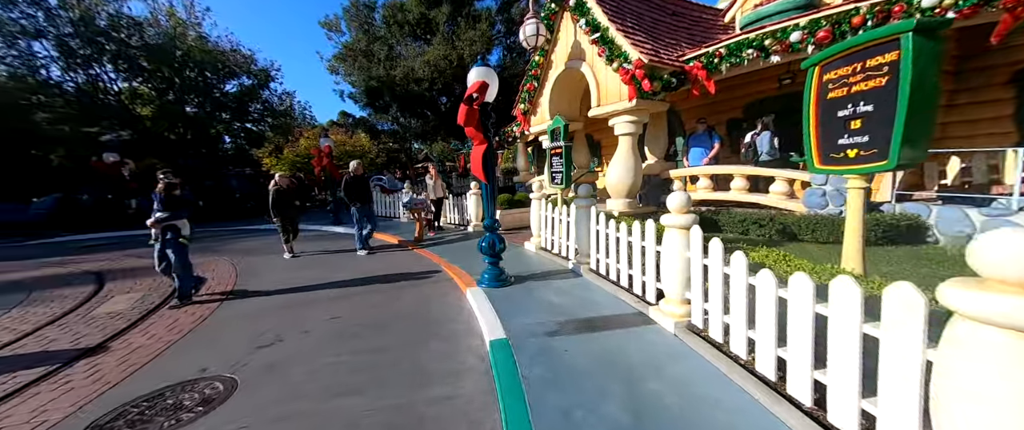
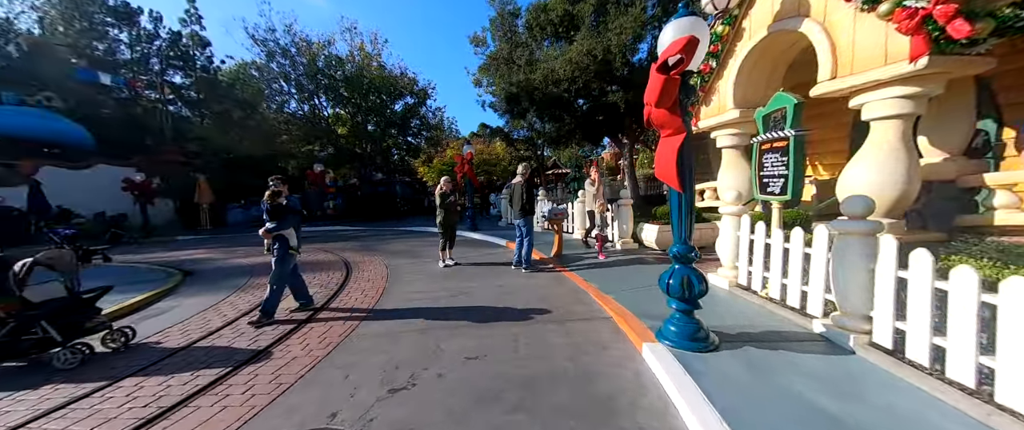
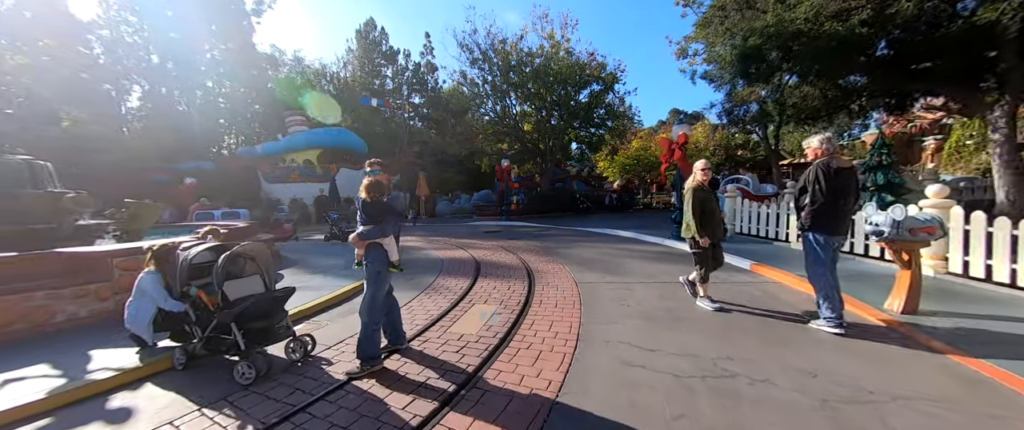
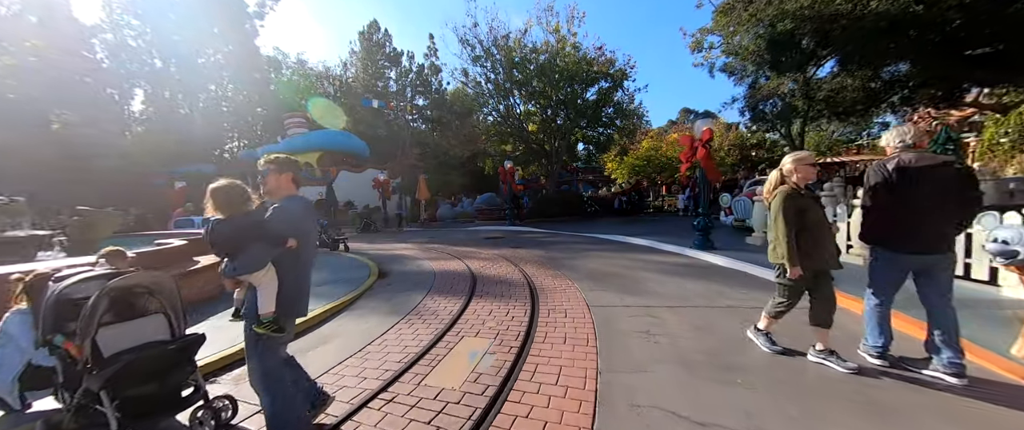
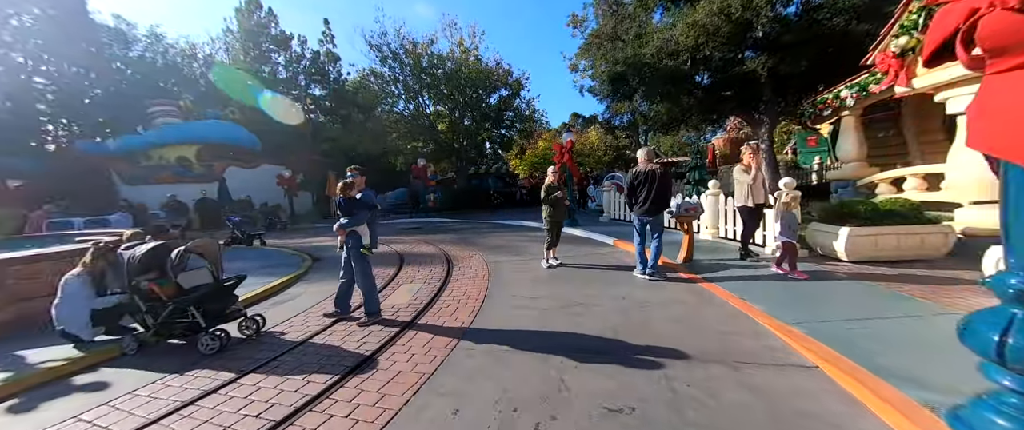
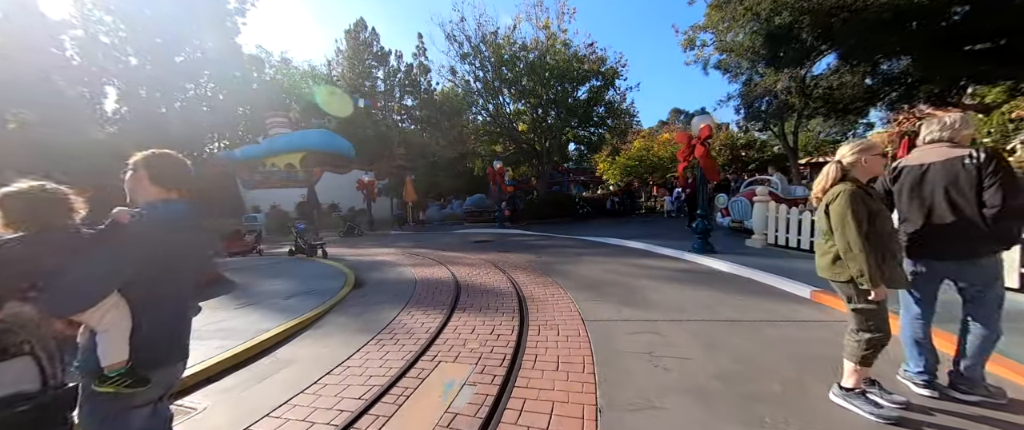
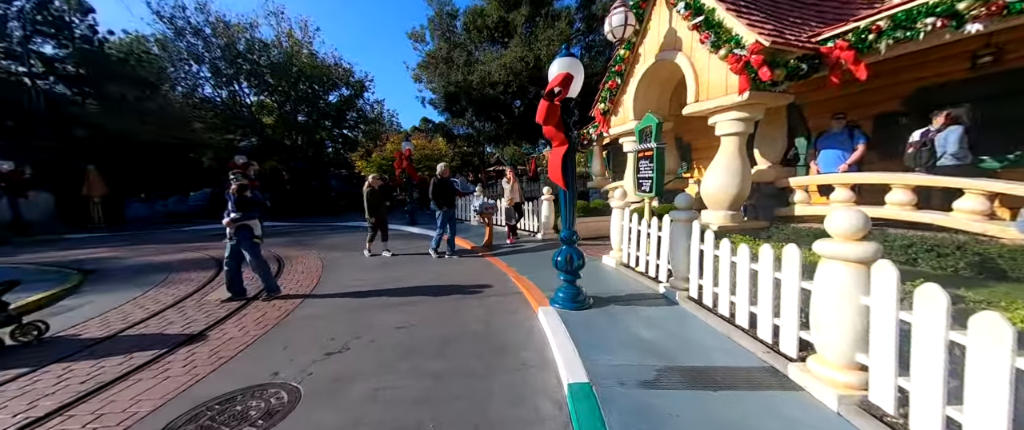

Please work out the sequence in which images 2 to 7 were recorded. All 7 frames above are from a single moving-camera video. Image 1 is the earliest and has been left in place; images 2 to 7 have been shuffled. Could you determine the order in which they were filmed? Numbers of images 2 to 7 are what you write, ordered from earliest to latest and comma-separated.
7, 2, 5, 3, 4, 6
